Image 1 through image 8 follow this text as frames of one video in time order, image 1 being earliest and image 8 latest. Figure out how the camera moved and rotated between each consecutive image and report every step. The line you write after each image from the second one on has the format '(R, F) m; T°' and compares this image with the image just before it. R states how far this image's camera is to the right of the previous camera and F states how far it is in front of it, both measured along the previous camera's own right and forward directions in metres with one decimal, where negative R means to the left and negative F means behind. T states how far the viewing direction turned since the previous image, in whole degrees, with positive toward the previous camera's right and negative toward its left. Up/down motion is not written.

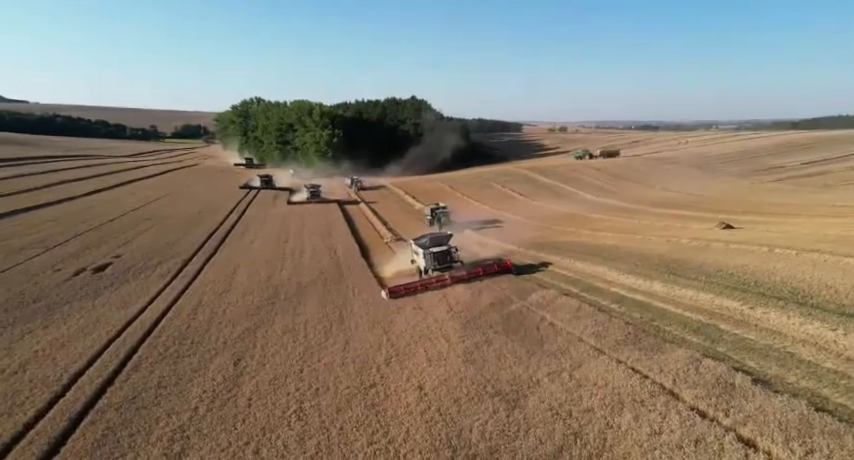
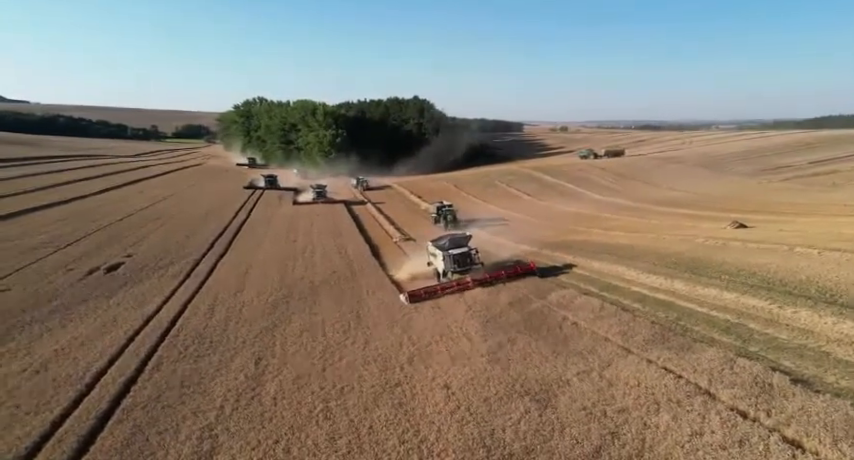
(-0.4, +0.1) m; -1°
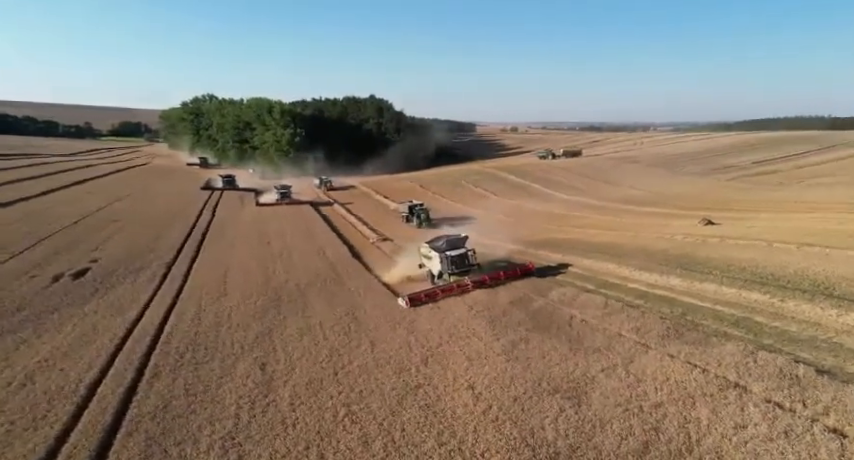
(-0.9, +0.2) m; +3°
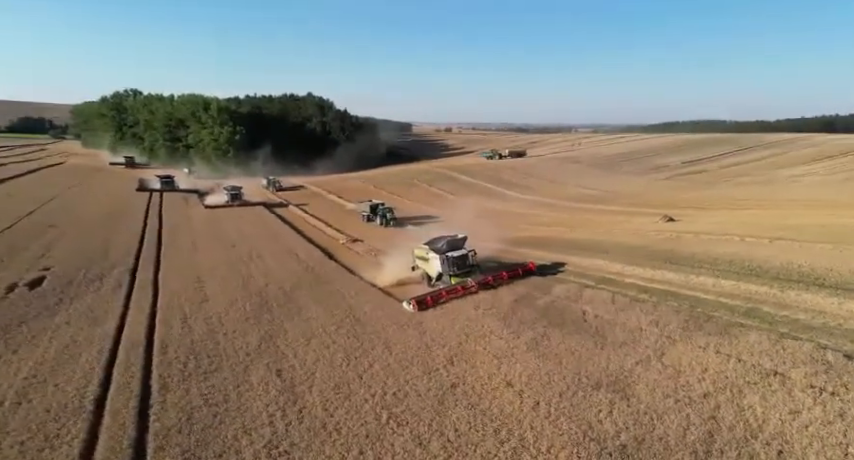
(-1.3, +0.2) m; +5°
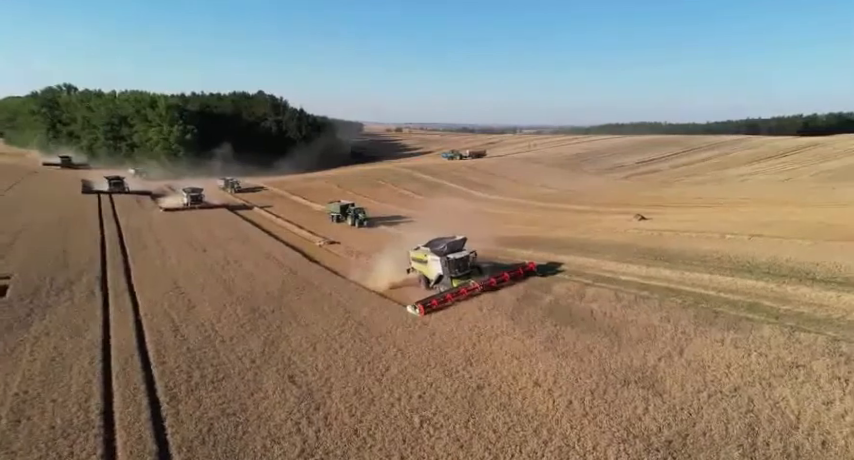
(-0.9, +0.1) m; +3°
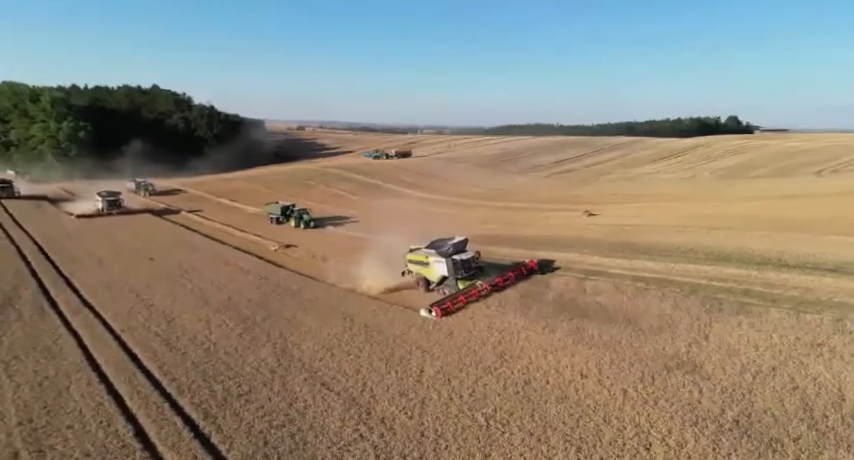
(-1.8, 0.0) m; +6°
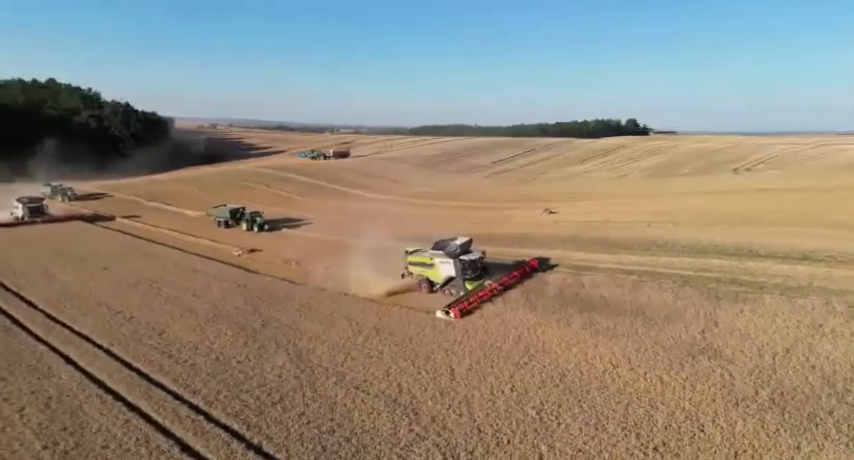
(-1.5, -0.2) m; +5°
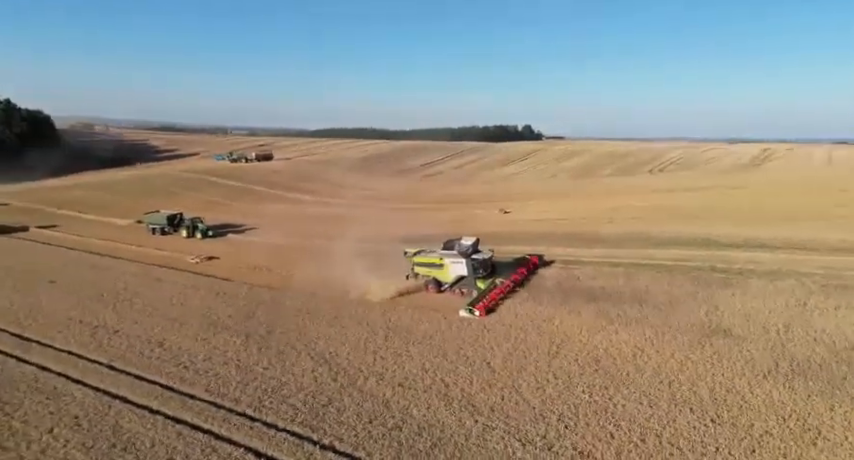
(-1.9, -0.5) m; +6°
